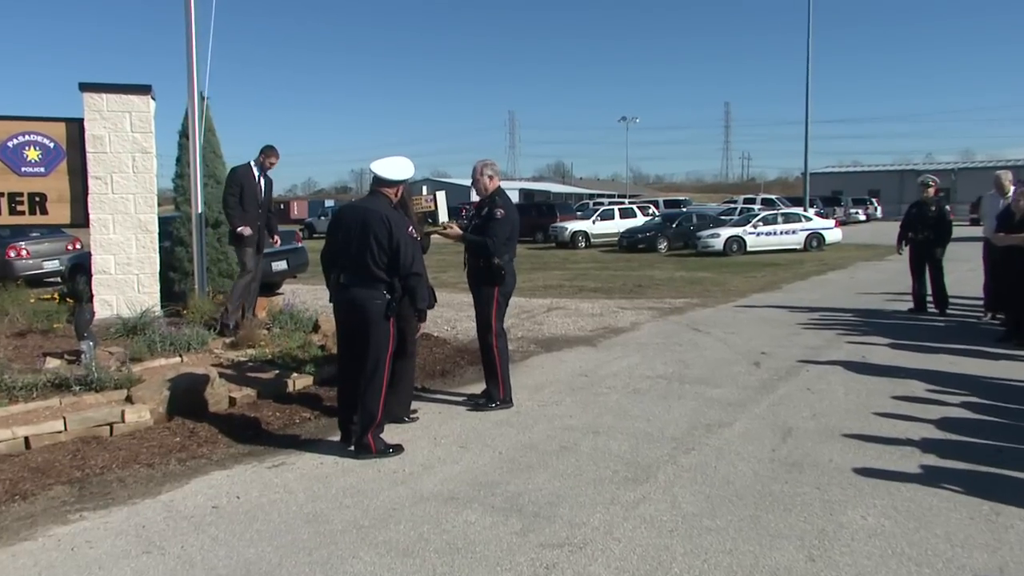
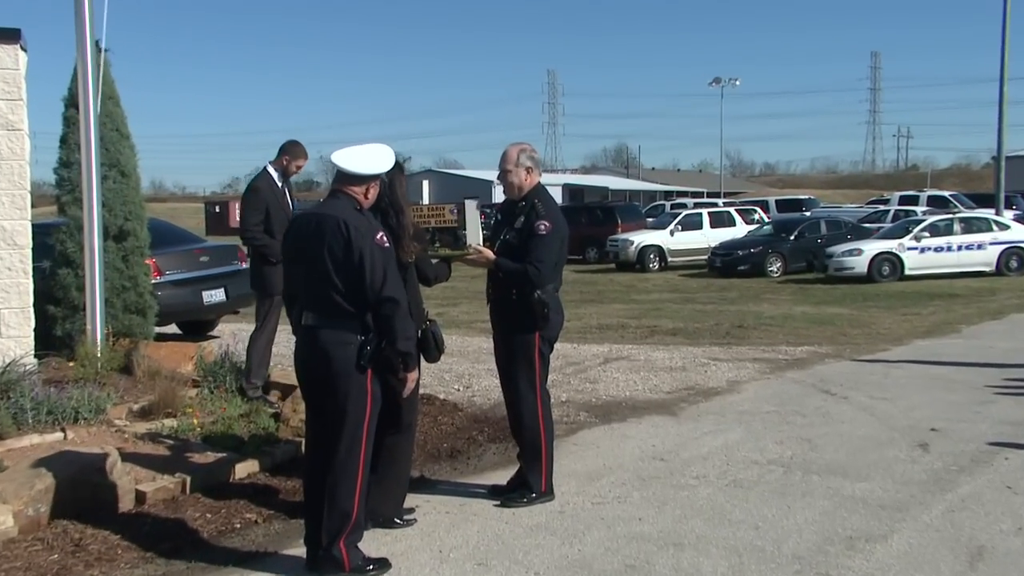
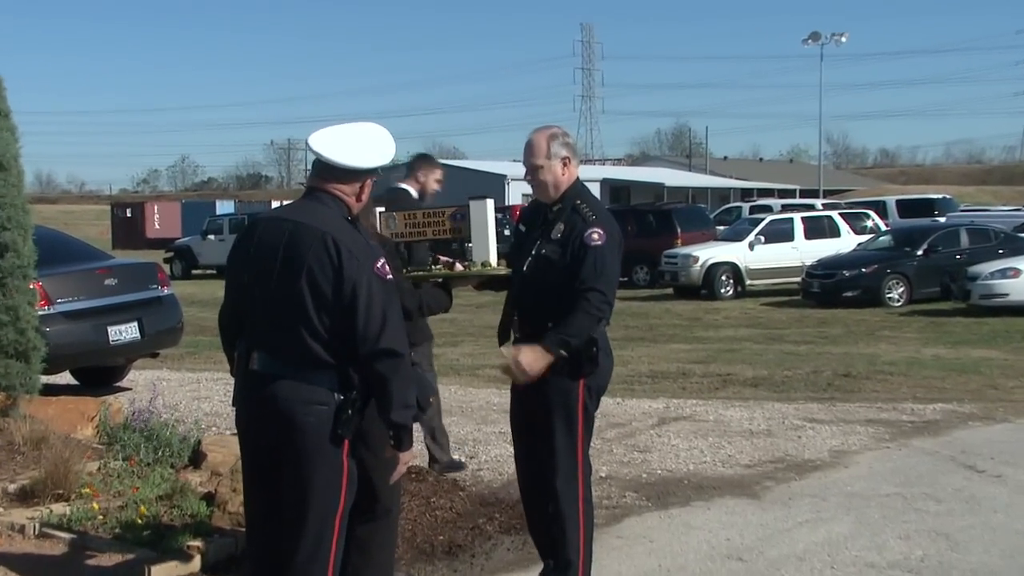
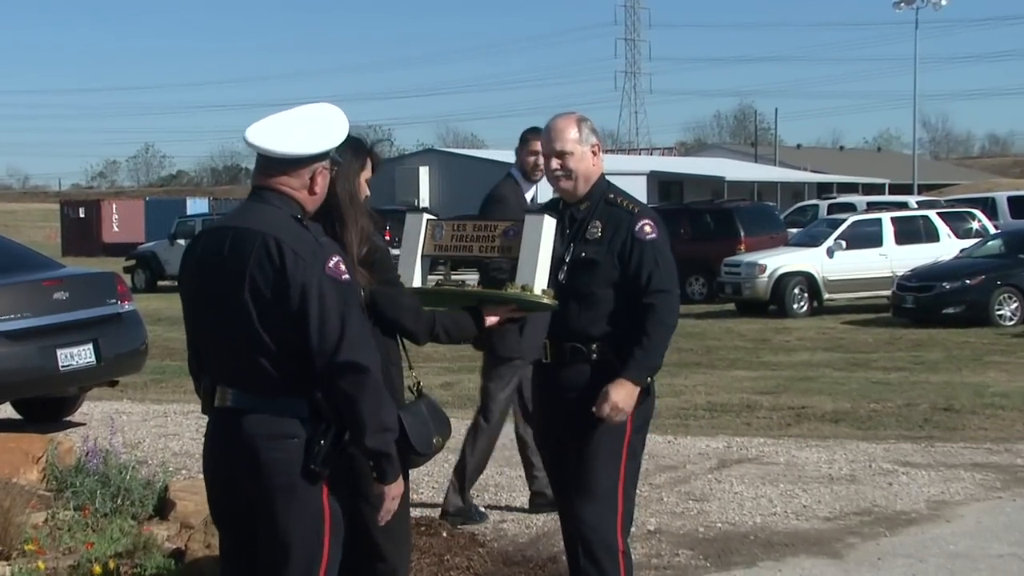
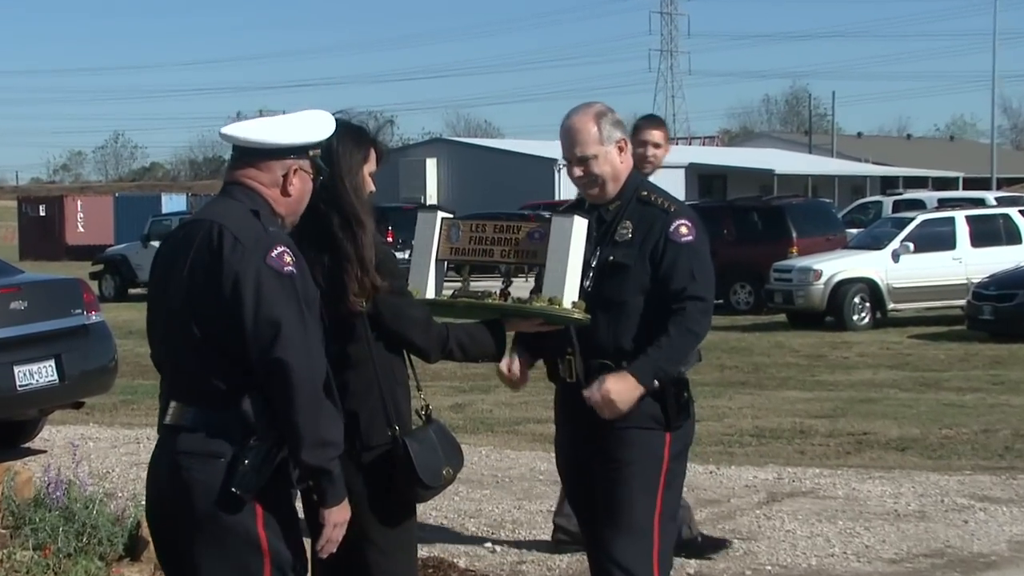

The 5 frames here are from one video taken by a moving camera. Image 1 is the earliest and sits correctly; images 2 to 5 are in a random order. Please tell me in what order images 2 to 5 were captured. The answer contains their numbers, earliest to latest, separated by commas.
2, 3, 4, 5
